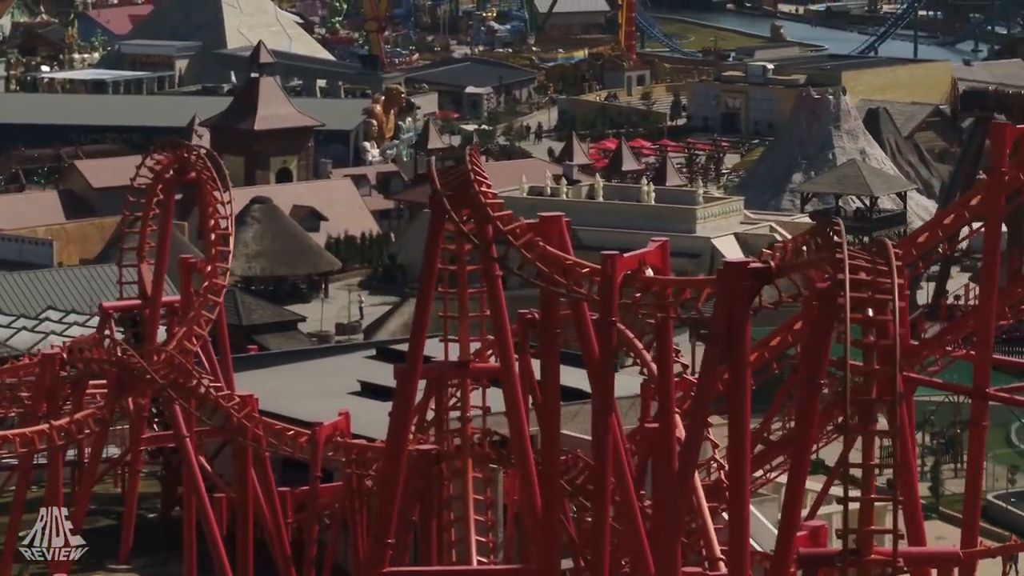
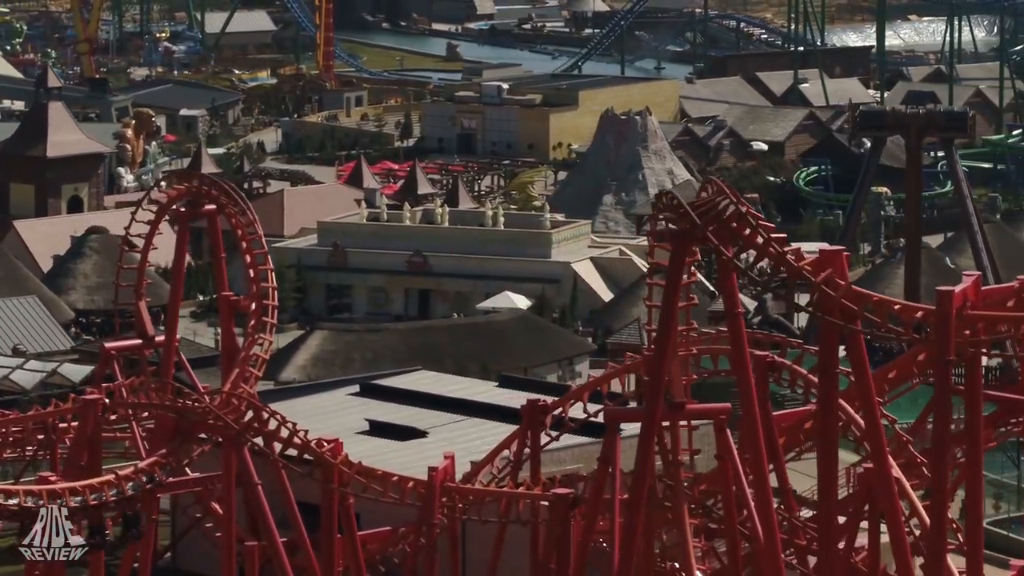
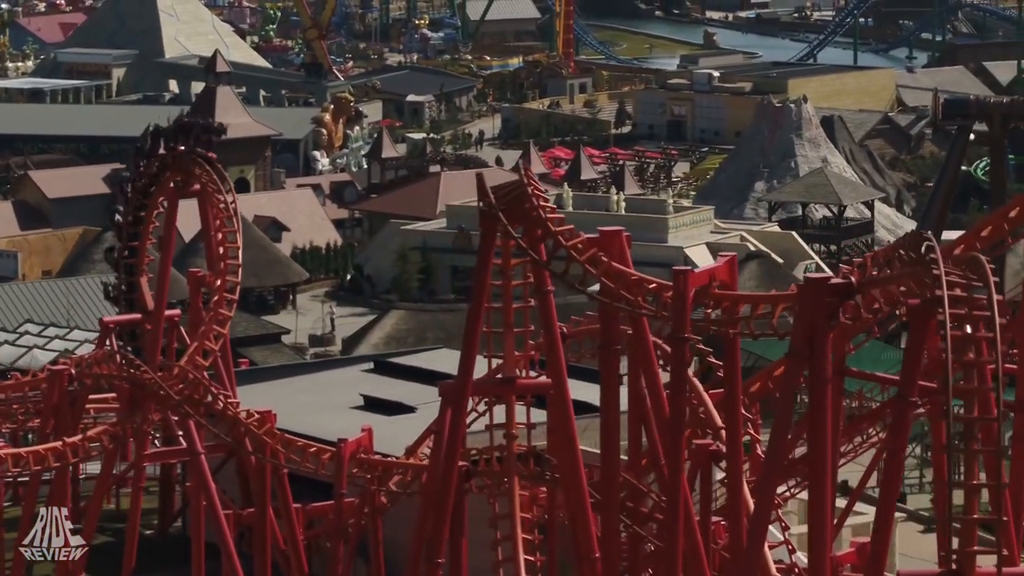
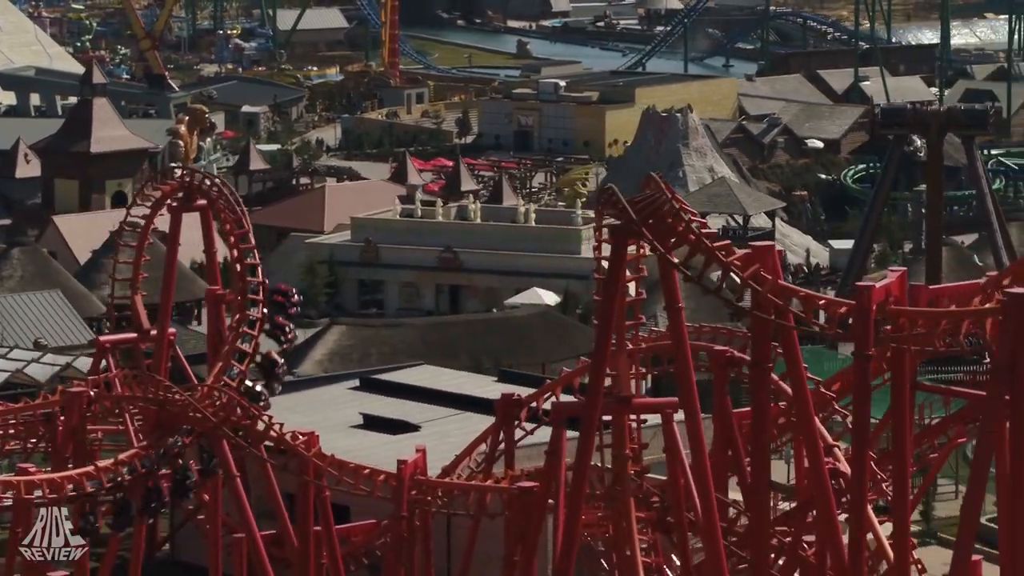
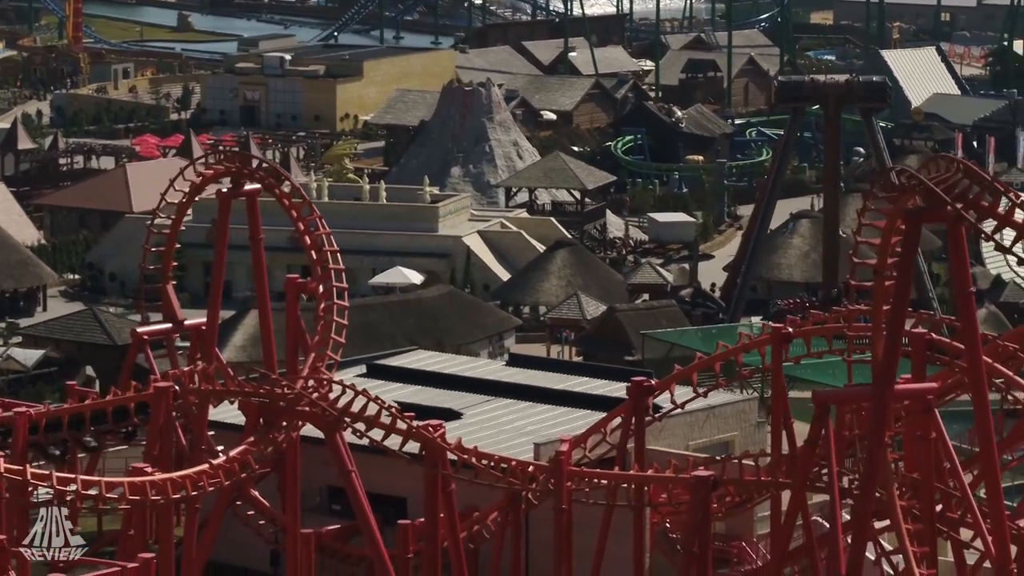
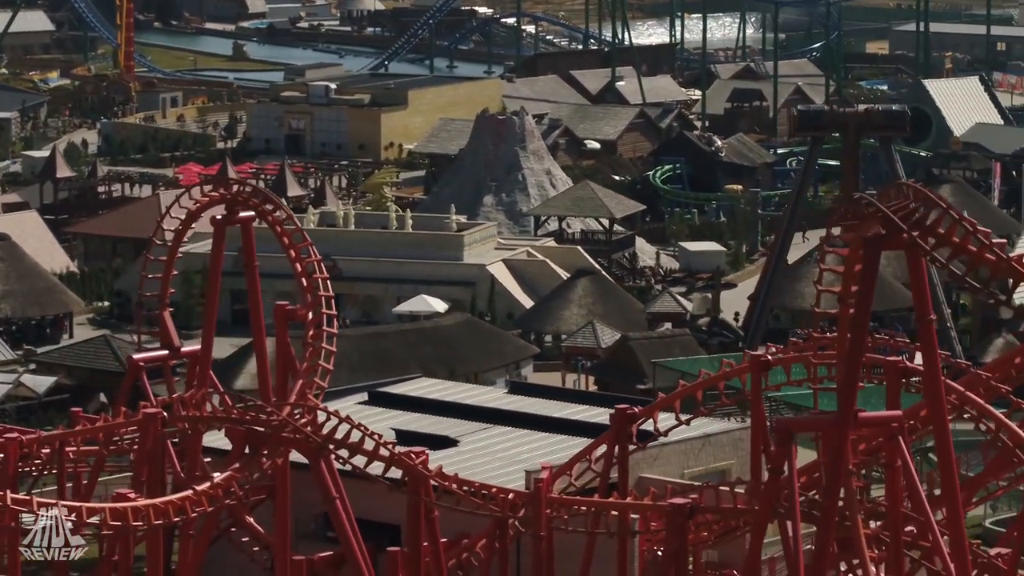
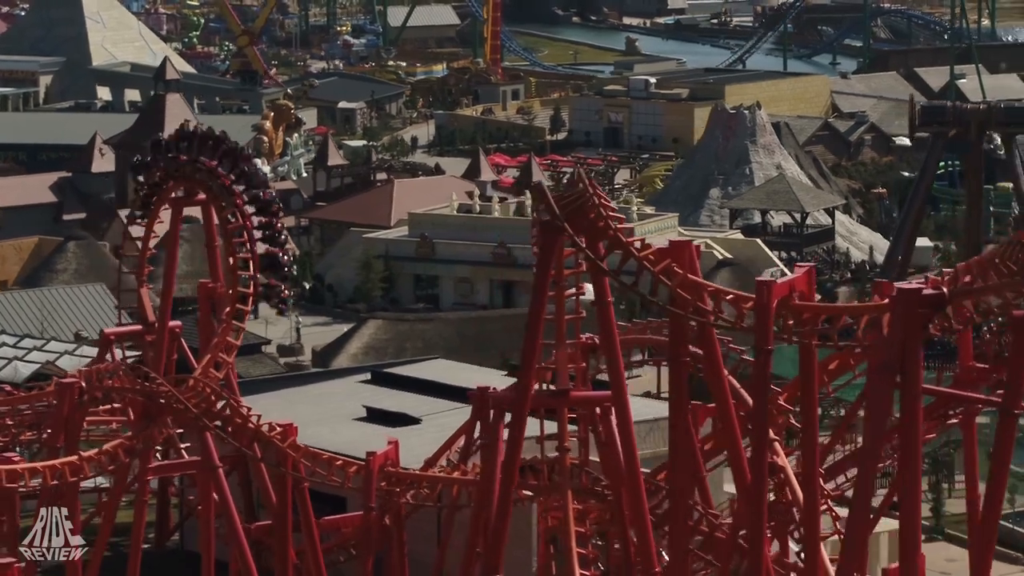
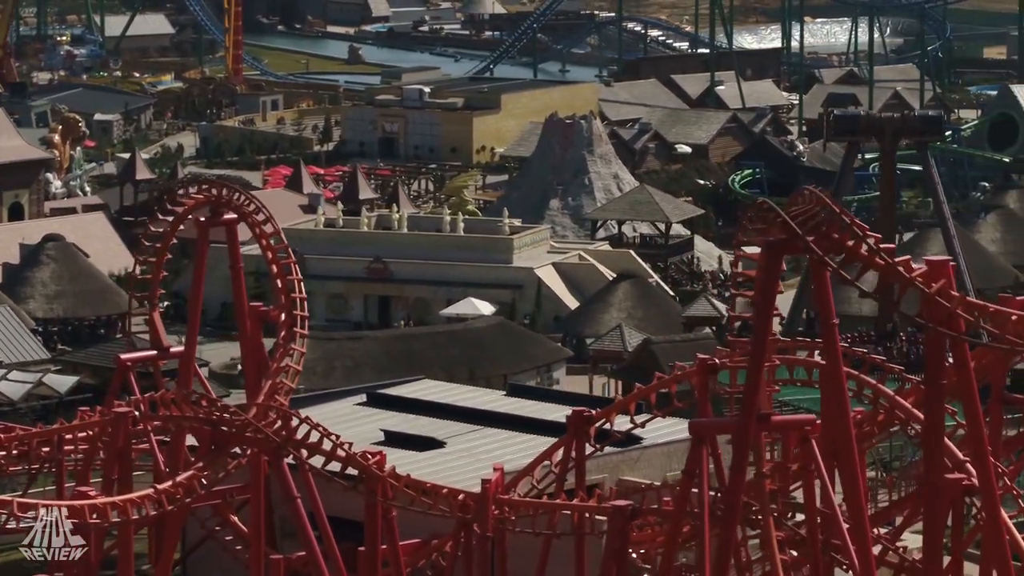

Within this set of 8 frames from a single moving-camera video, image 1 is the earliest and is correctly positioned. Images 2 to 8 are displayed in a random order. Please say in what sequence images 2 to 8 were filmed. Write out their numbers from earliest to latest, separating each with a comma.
3, 7, 4, 2, 8, 6, 5
